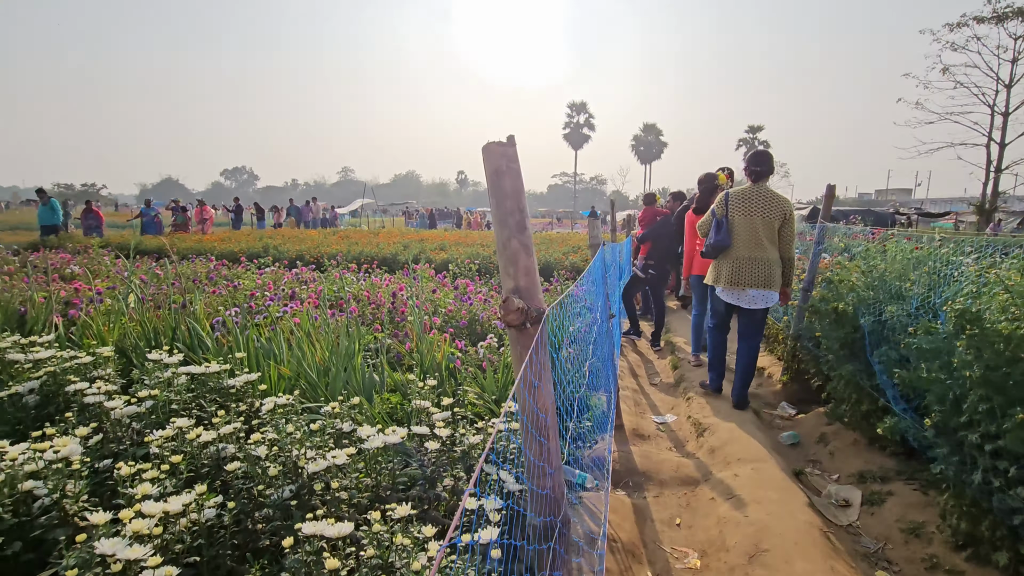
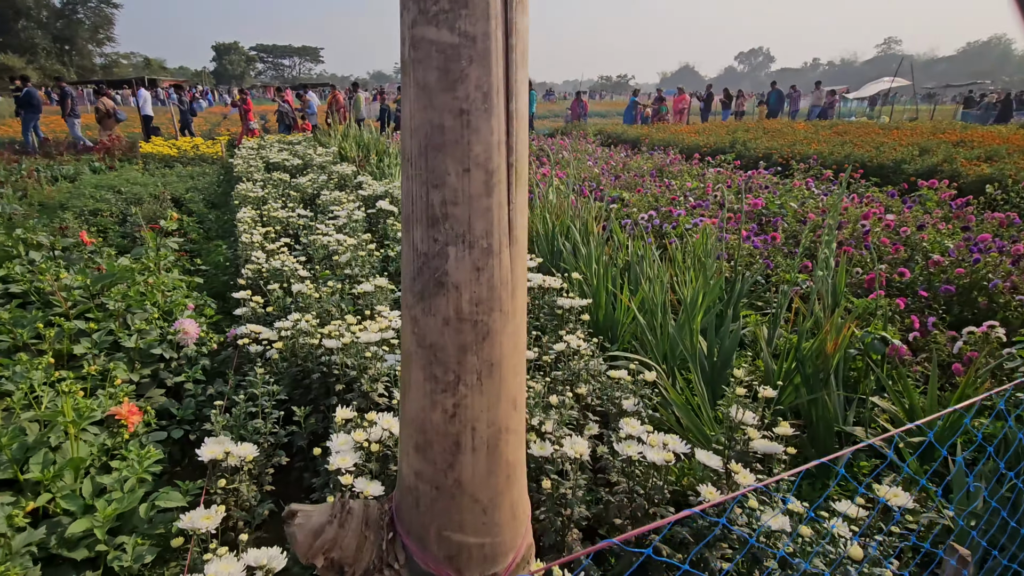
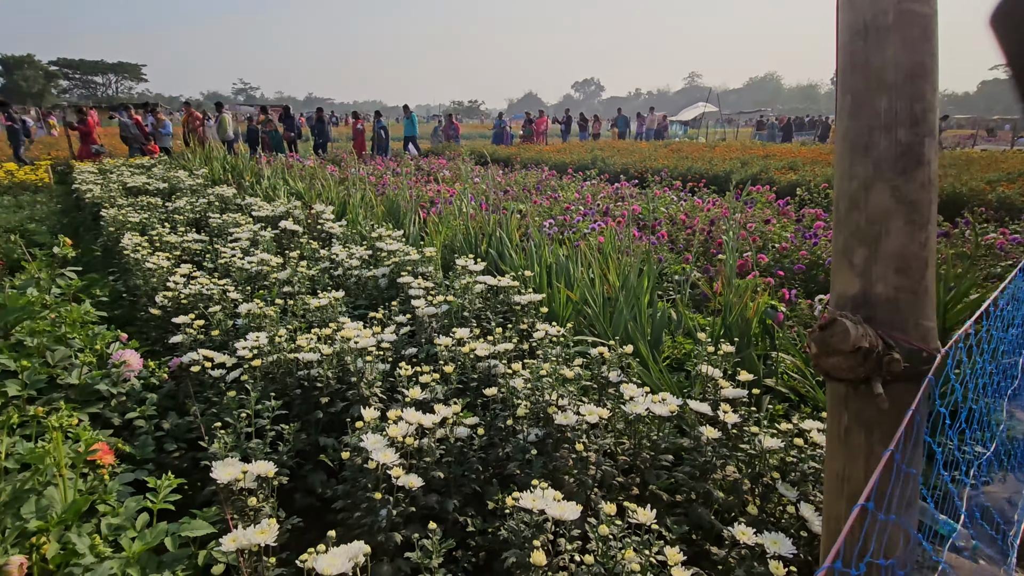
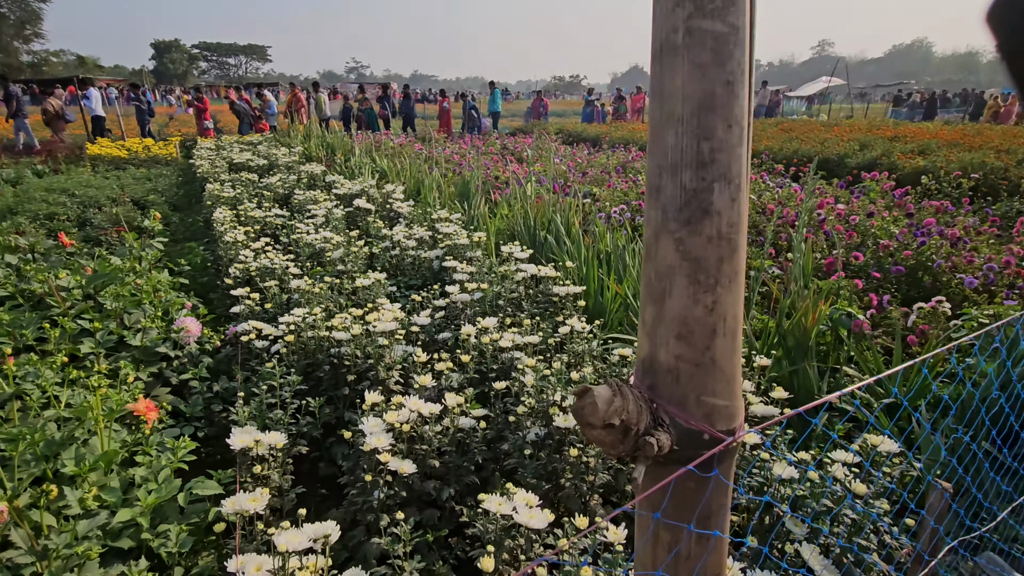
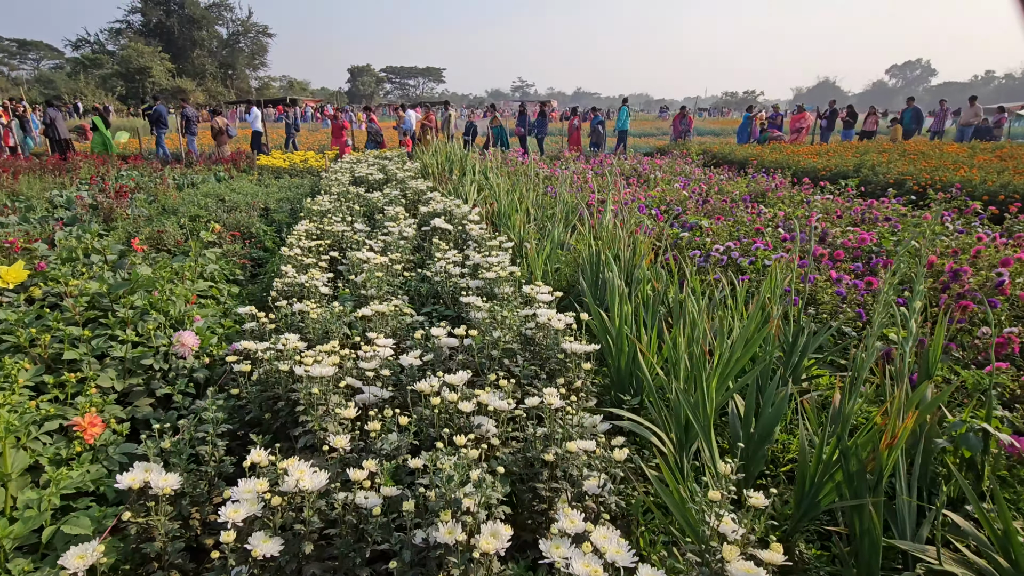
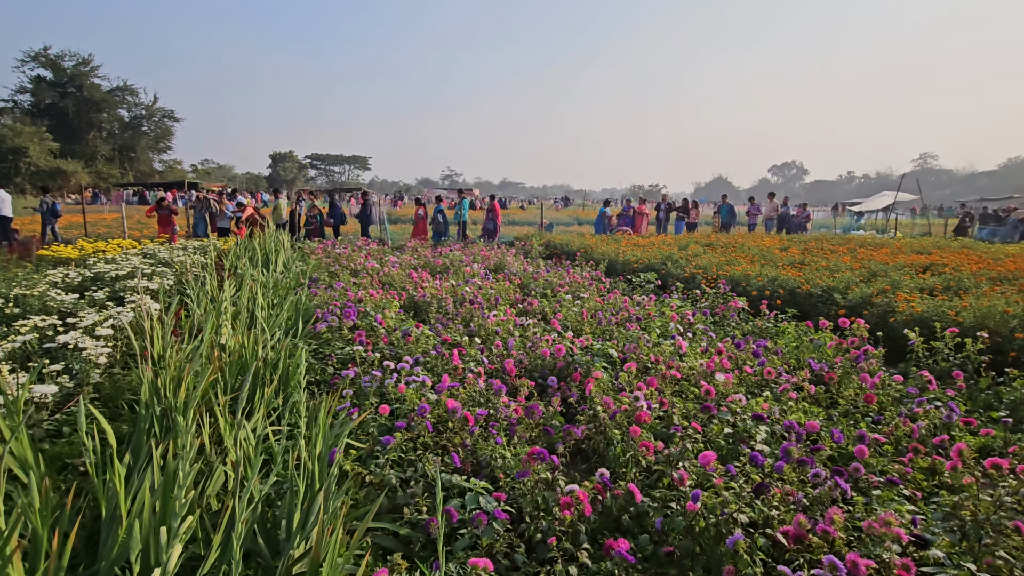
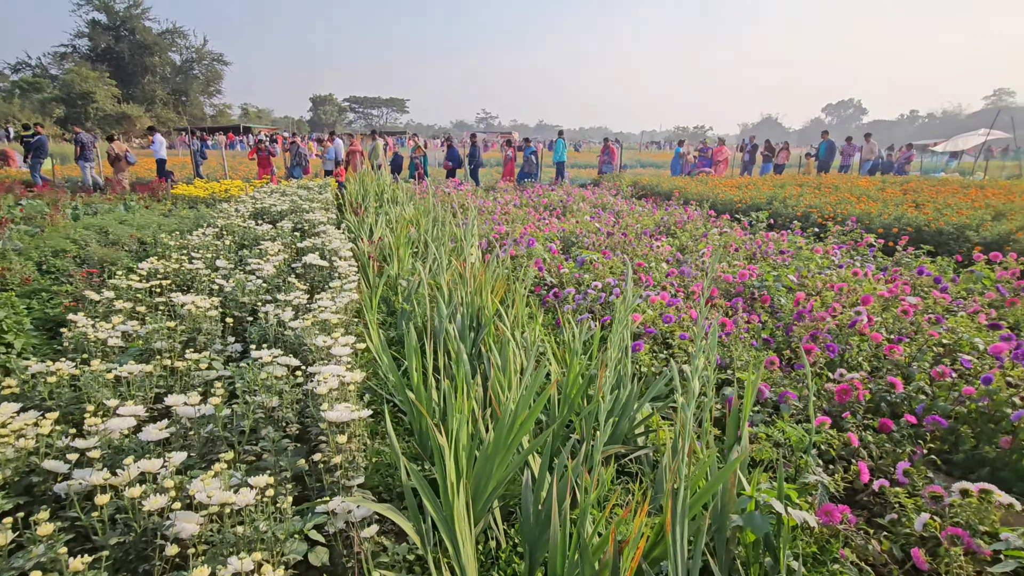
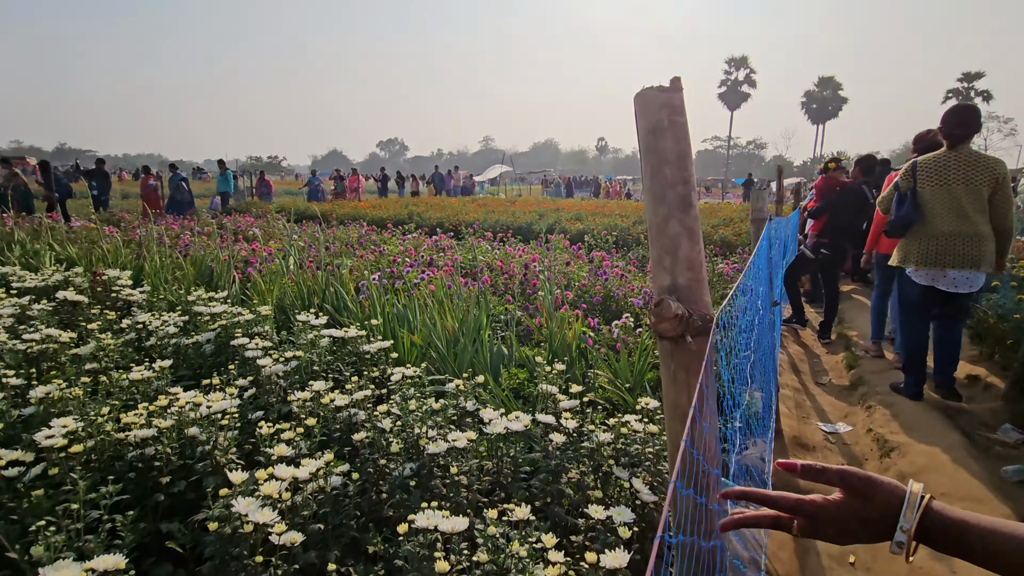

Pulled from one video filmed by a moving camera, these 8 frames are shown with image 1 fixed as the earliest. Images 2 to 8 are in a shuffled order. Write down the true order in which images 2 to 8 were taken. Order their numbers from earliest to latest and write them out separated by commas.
8, 3, 4, 2, 5, 7, 6
